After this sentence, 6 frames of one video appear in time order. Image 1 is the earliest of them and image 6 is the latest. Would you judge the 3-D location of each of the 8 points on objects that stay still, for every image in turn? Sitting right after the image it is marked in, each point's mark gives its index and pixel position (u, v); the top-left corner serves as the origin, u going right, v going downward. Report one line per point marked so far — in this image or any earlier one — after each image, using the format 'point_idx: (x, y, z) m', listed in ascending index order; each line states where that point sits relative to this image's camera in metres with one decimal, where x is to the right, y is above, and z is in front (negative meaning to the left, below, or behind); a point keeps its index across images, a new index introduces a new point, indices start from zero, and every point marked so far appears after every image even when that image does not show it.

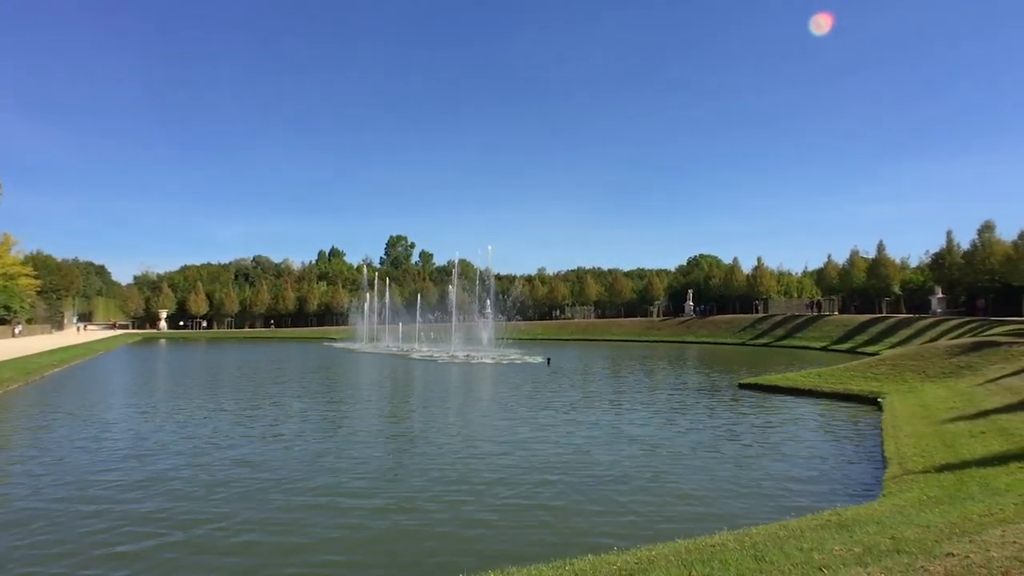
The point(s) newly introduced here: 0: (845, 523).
0: (+2.7, -1.9, +5.9) m
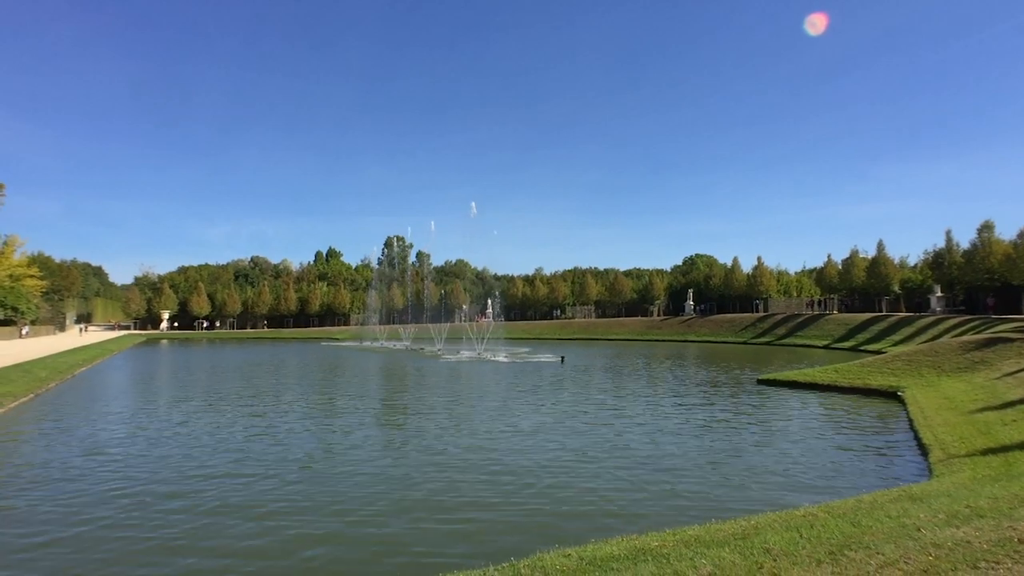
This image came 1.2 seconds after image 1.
0: (+3.6, -1.9, +6.5) m
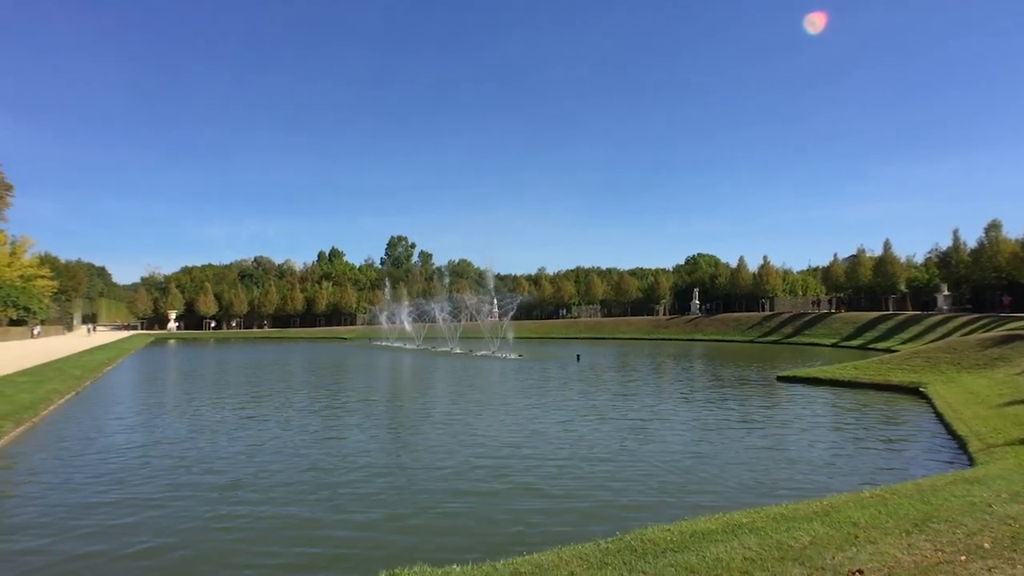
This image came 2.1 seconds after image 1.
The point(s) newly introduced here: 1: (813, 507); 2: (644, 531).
0: (+4.4, -1.8, +6.9) m
1: (+2.6, -1.9, +6.2) m
2: (+1.1, -2.0, +5.8) m
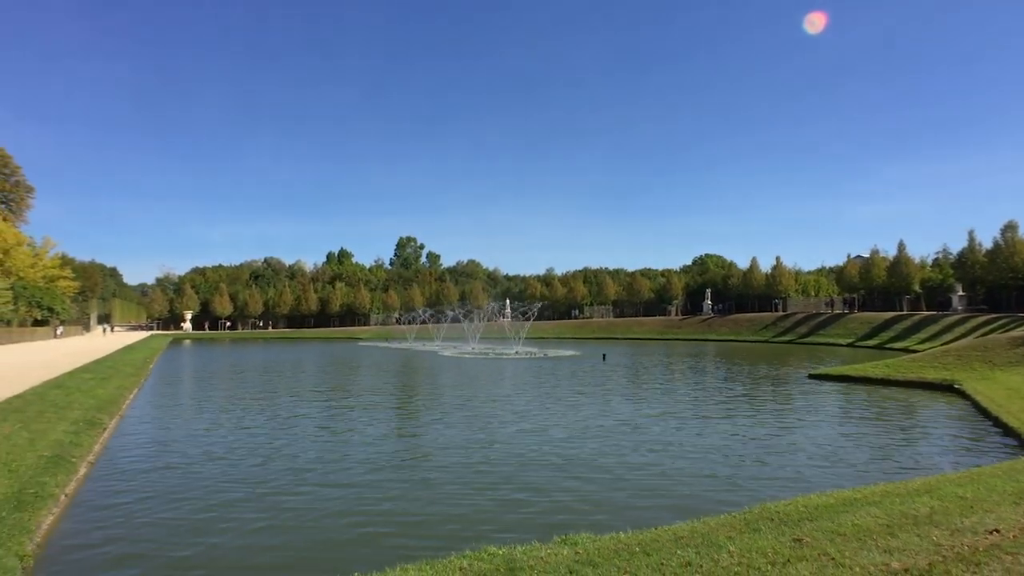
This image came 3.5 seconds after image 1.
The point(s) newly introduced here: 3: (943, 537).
0: (+5.6, -1.8, +7.6) m
1: (+3.7, -1.8, +6.8) m
2: (+2.3, -2.0, +6.5) m
3: (+2.9, -1.7, +4.9) m
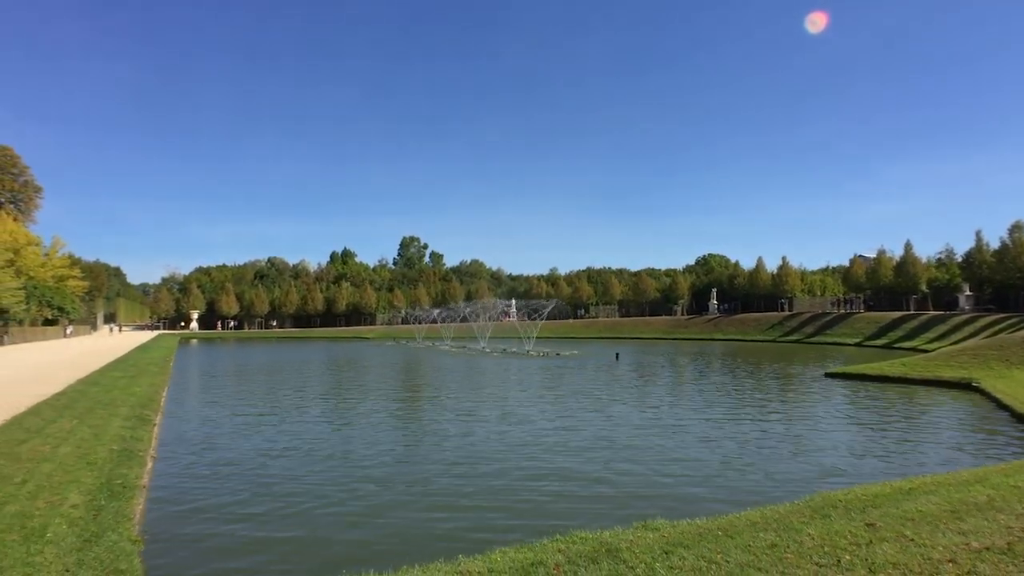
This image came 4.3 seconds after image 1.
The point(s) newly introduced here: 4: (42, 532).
0: (+6.2, -1.8, +7.8) m
1: (+4.4, -1.9, +7.1) m
2: (+2.9, -2.0, +6.8) m
3: (+3.6, -1.7, +5.2) m
4: (-3.6, -1.9, +5.6) m
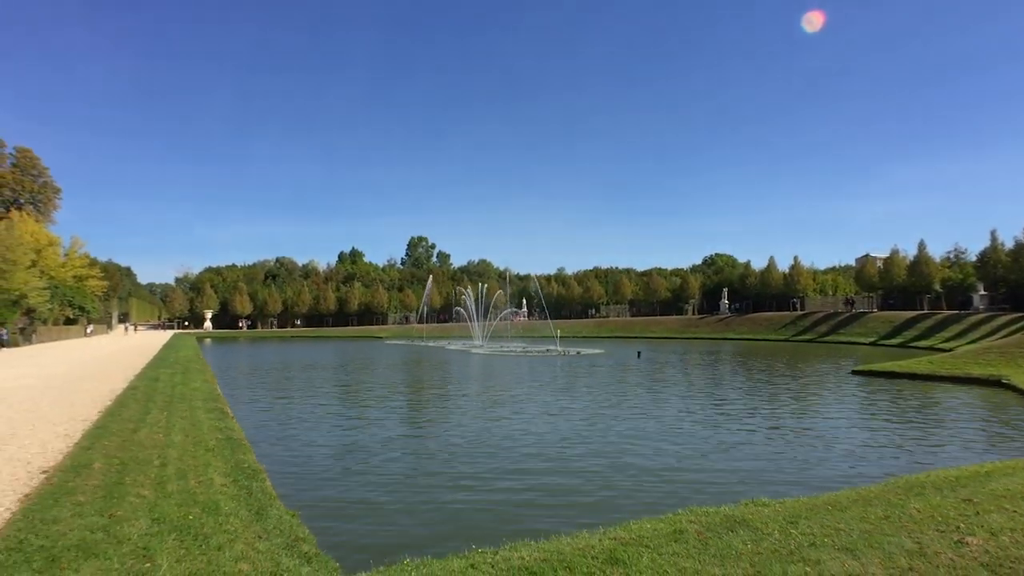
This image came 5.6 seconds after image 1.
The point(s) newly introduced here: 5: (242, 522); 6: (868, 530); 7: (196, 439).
0: (+7.3, -1.8, +8.4) m
1: (+5.5, -1.8, +7.7) m
2: (+4.0, -1.9, +7.3) m
3: (+4.6, -1.6, +5.8) m
4: (-2.5, -1.8, +6.2) m
5: (-2.1, -1.8, +5.7) m
6: (+2.6, -1.8, +5.3) m
7: (-4.1, -2.0, +9.4) m
